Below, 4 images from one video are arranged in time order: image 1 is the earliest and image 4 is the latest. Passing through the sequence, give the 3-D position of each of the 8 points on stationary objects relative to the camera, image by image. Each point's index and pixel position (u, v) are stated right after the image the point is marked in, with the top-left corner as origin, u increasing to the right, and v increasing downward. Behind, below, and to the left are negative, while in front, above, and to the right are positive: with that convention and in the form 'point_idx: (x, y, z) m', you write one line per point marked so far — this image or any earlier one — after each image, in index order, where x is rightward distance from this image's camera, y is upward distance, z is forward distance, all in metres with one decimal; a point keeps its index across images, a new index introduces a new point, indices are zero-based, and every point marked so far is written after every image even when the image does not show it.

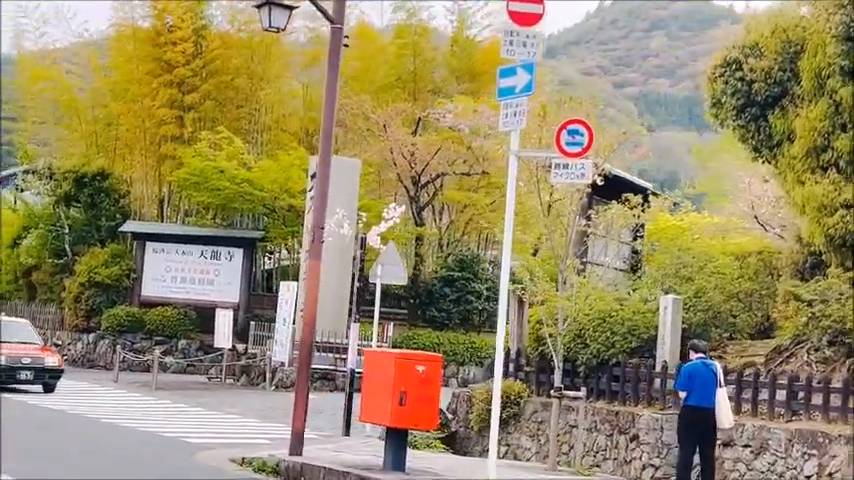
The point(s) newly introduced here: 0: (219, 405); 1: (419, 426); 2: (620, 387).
0: (-3.0, -2.4, +18.3) m
1: (-0.1, -1.4, +9.8) m
2: (+2.1, -1.6, +13.8) m
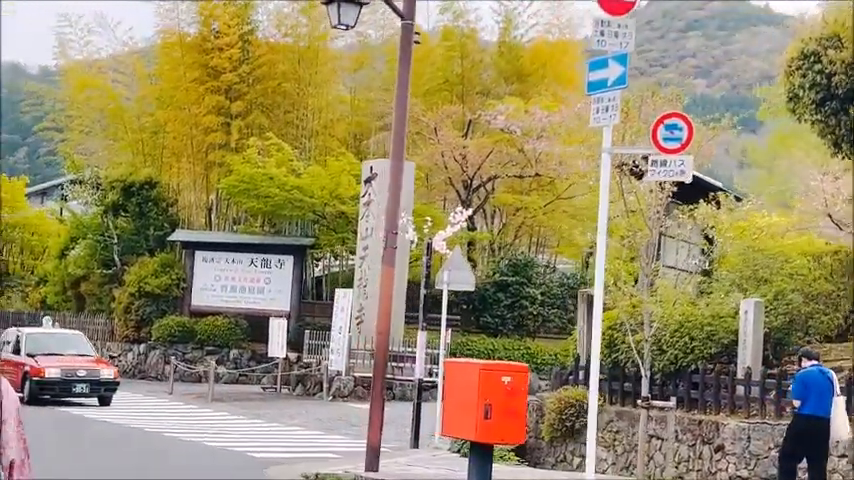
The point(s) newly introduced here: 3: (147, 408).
0: (-2.1, -2.5, +17.9) m
1: (+0.6, -1.5, +9.3) m
2: (+2.8, -1.6, +13.2) m
3: (-4.1, -2.4, +18.5) m
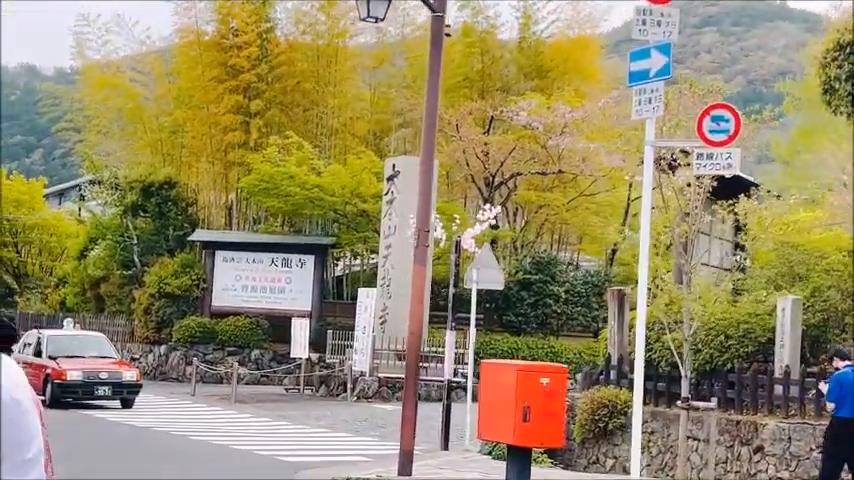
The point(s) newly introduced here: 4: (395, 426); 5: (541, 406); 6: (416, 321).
0: (-1.7, -2.5, +17.6) m
1: (+0.8, -1.4, +9.0) m
2: (+3.1, -1.6, +12.9) m
3: (-3.7, -2.5, +18.3) m
4: (-0.4, -2.5, +16.8) m
5: (+0.8, -1.2, +9.0) m
6: (-0.1, -0.7, +10.4) m
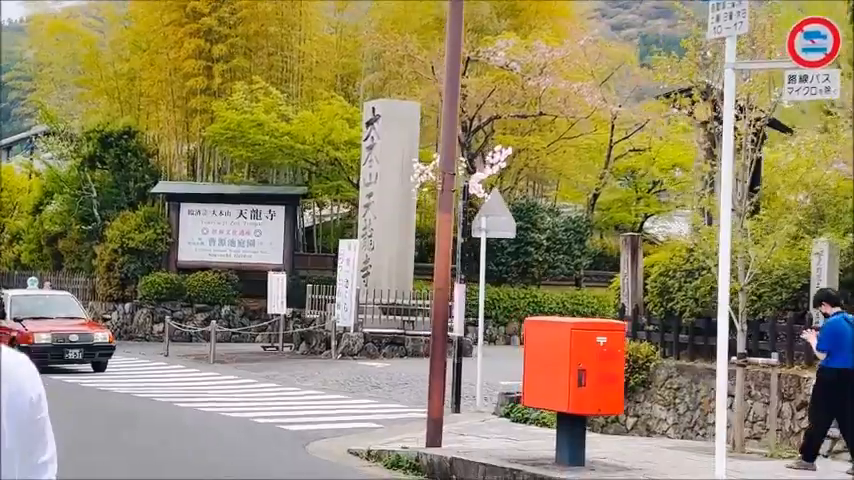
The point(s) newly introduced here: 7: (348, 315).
0: (-1.8, -1.8, +16.5) m
1: (+1.1, -1.1, +8.0) m
2: (+3.3, -1.0, +12.0) m
3: (-3.8, -1.8, +17.1) m
4: (-0.4, -1.8, +15.7) m
5: (+1.1, -0.8, +8.0) m
6: (+0.1, -0.3, +9.3) m
7: (-1.2, -1.2, +19.9) m
